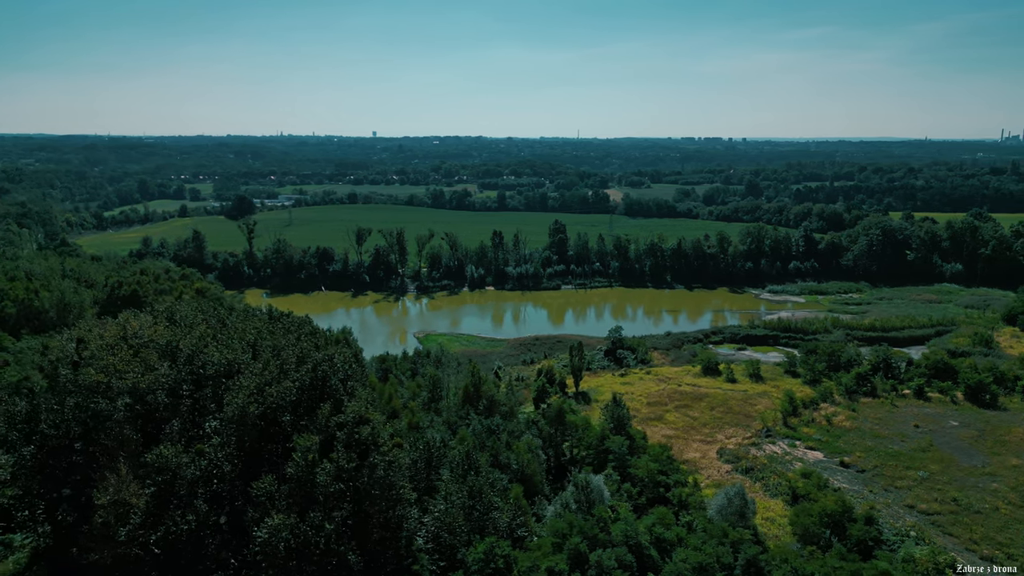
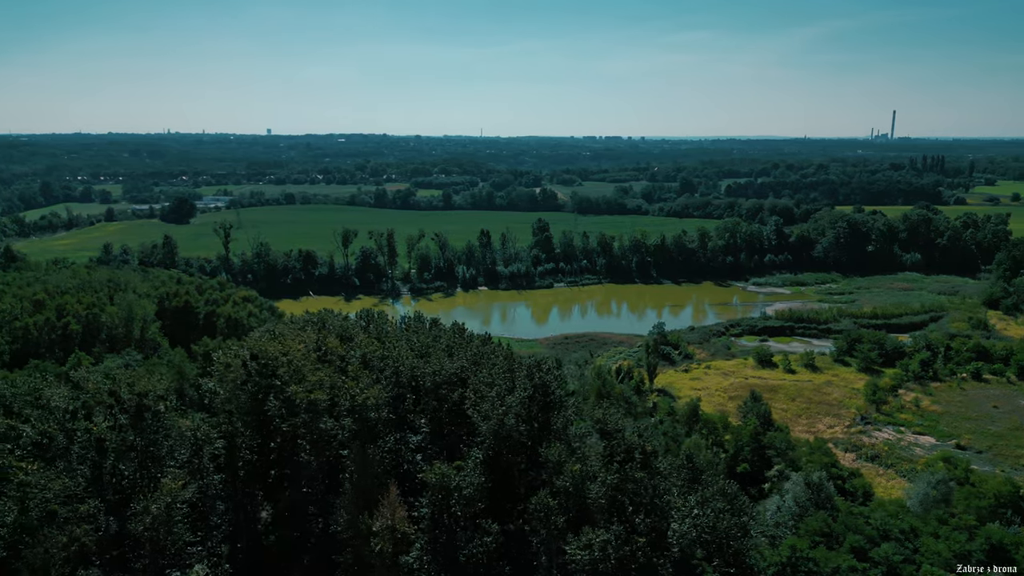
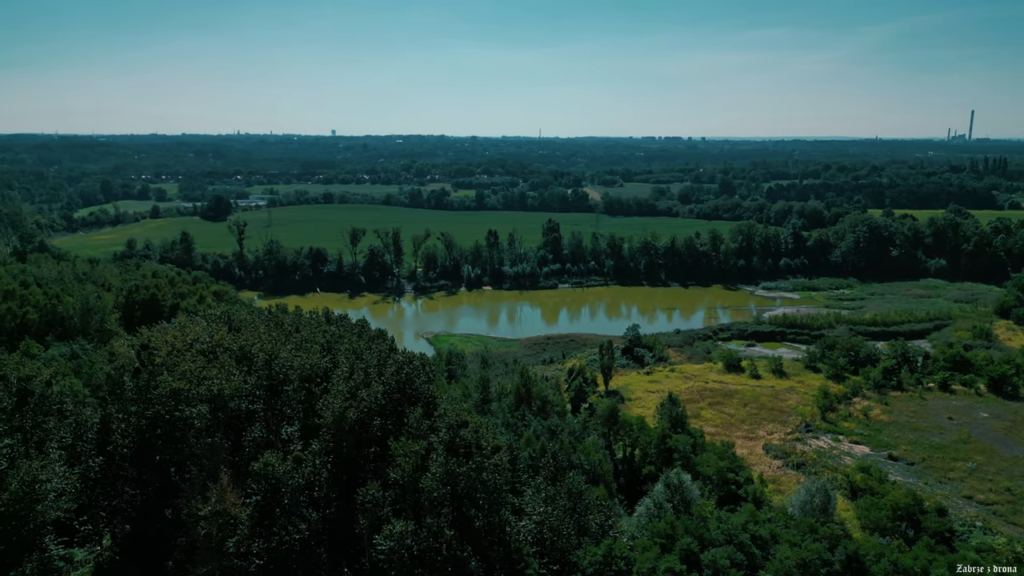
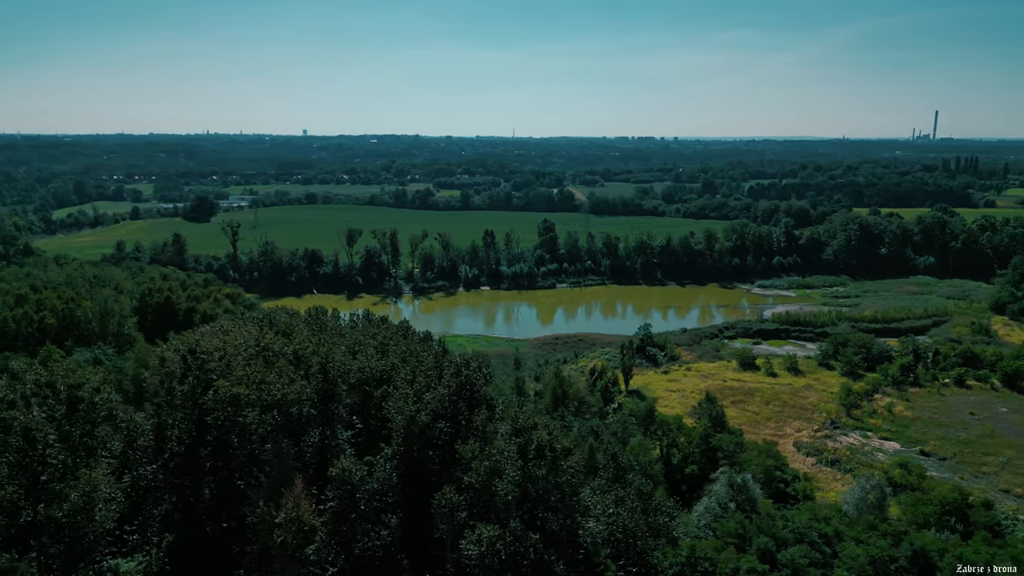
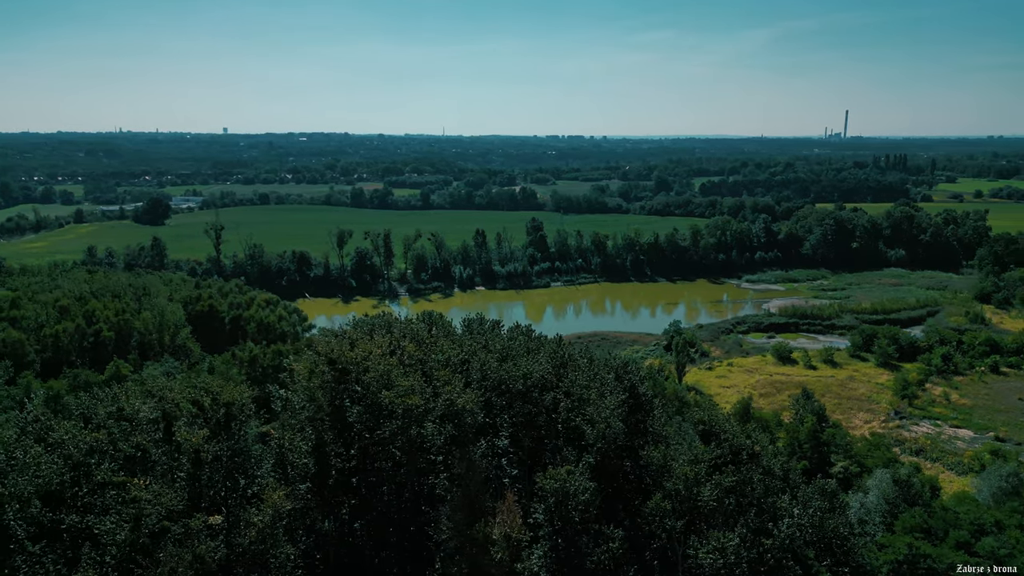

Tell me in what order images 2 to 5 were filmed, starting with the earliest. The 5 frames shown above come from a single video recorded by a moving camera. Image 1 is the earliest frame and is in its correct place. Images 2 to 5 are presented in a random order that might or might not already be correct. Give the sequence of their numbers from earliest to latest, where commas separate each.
3, 4, 2, 5
